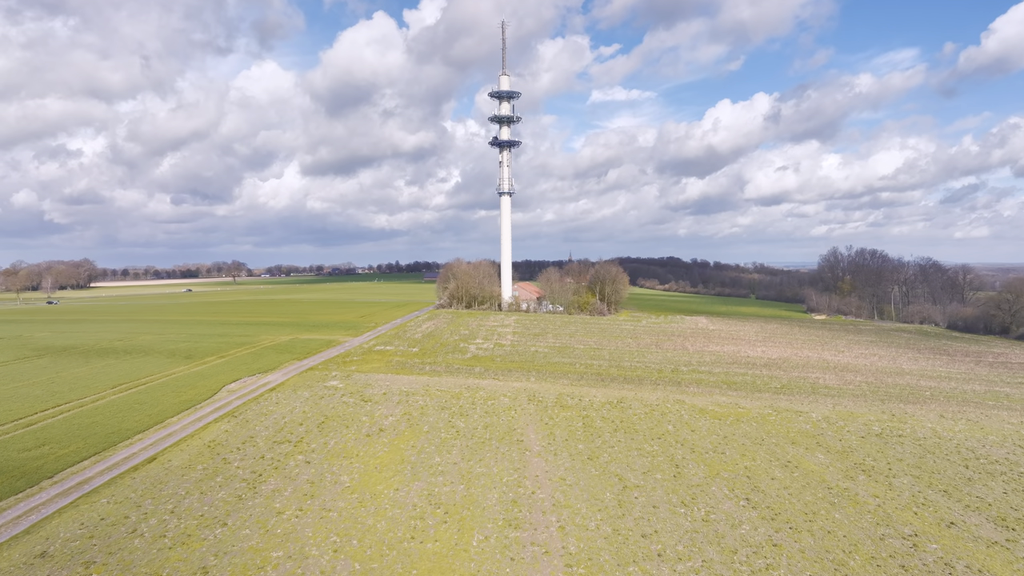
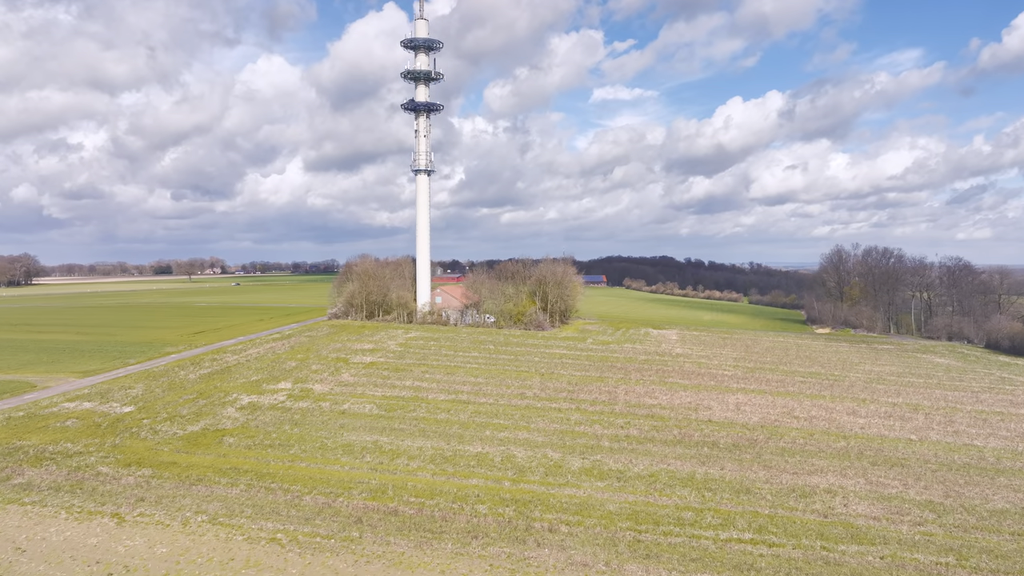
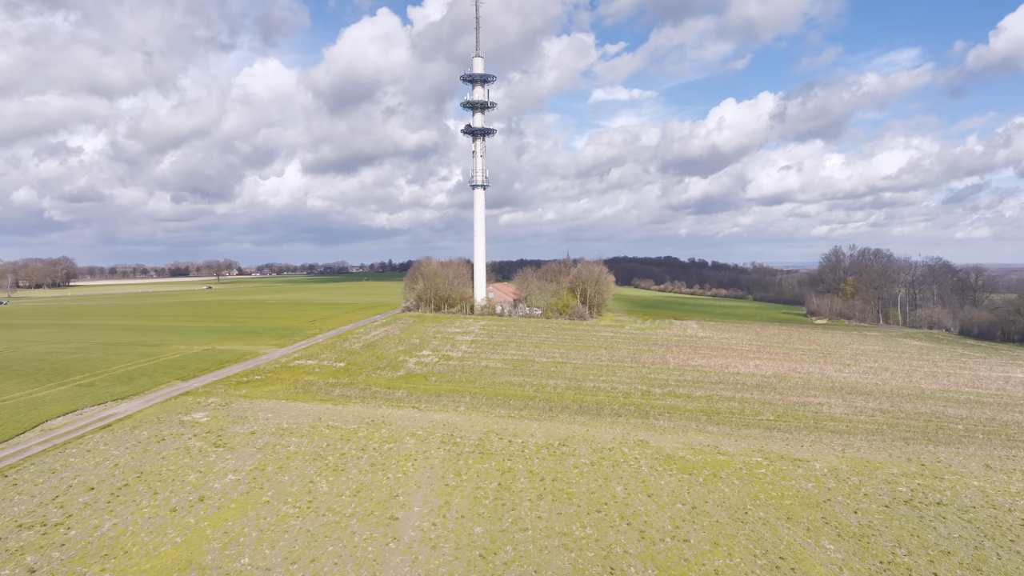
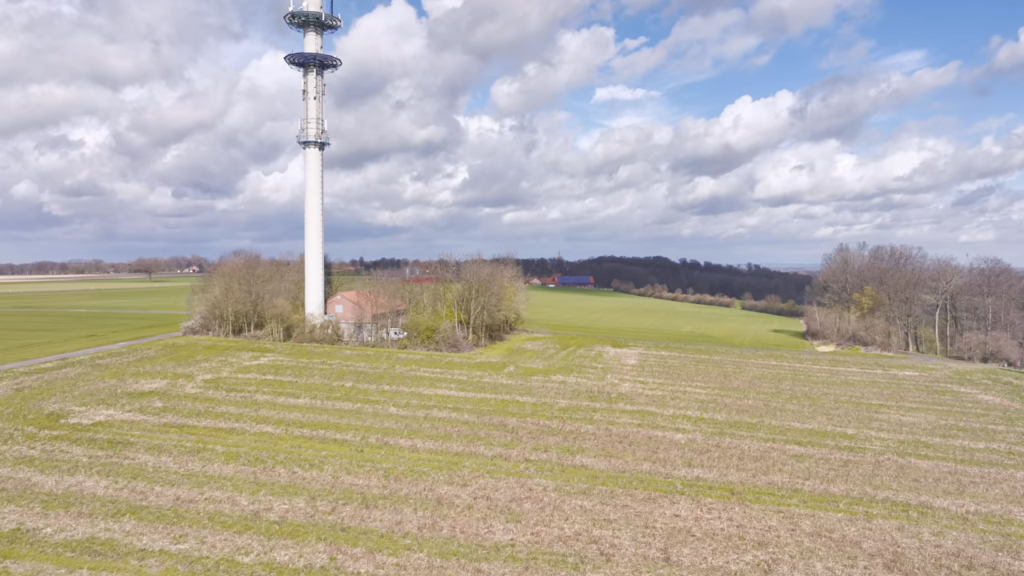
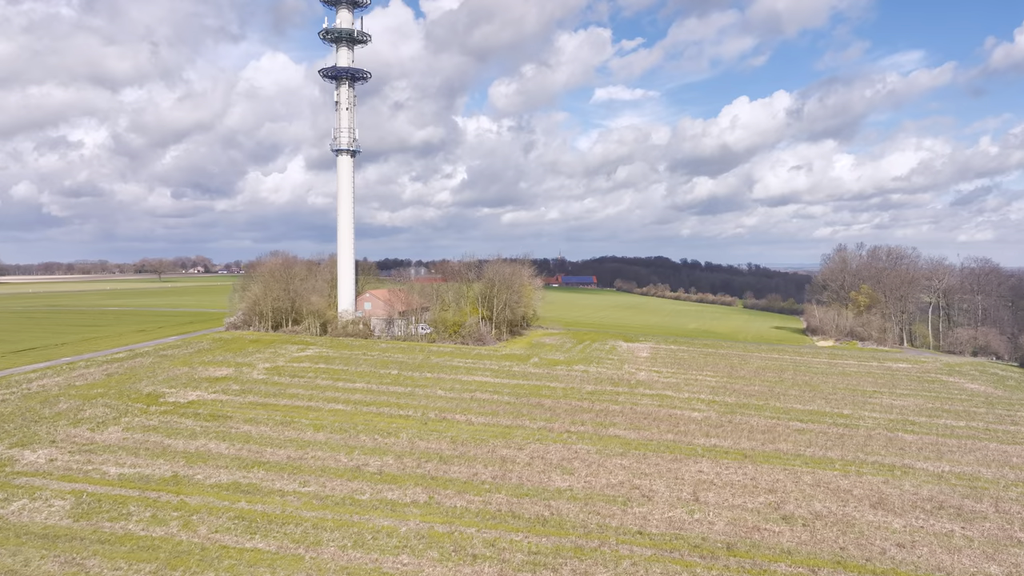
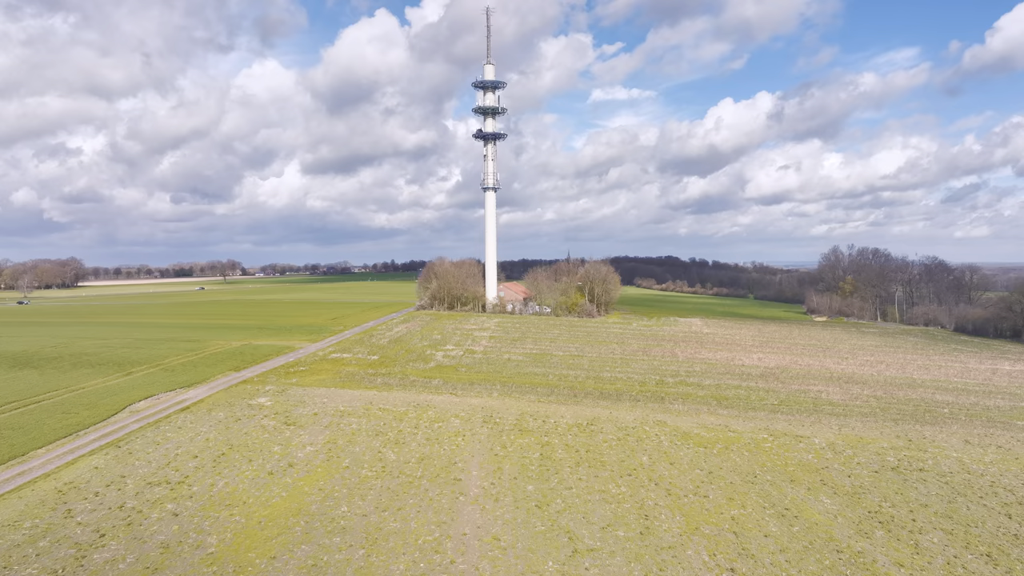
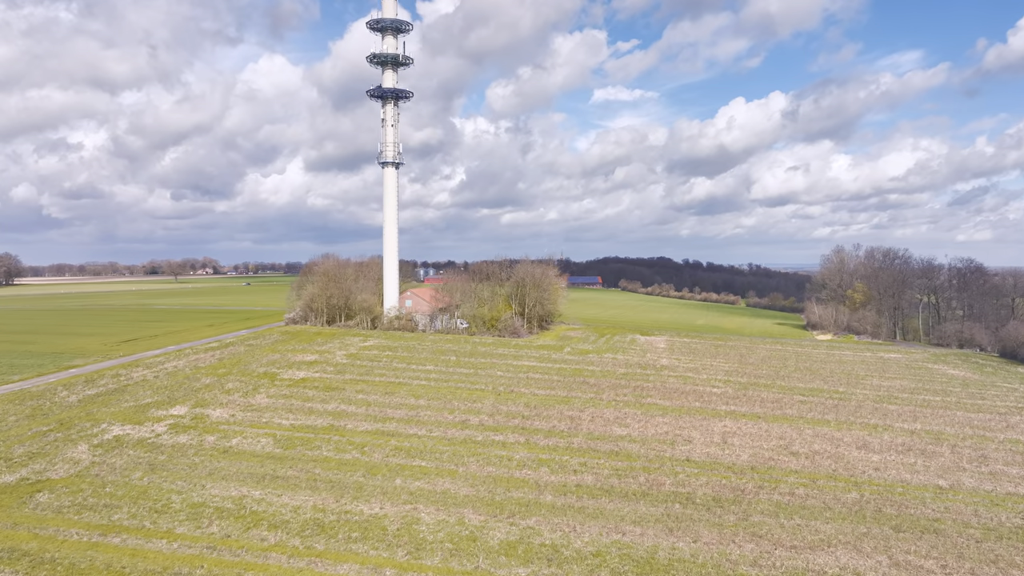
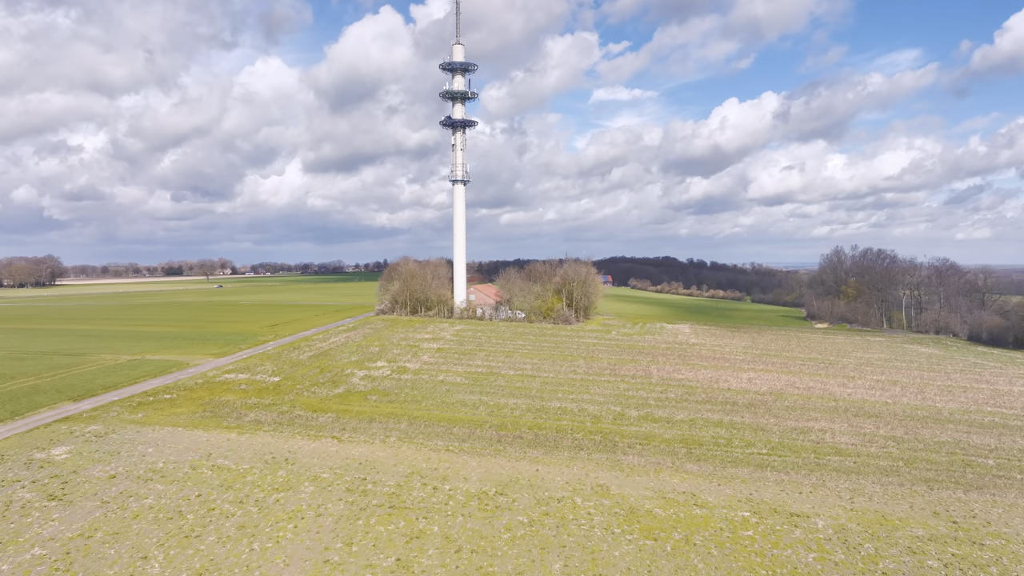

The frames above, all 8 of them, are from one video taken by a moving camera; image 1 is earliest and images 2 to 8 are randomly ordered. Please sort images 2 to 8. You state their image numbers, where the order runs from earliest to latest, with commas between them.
6, 3, 8, 2, 7, 5, 4
